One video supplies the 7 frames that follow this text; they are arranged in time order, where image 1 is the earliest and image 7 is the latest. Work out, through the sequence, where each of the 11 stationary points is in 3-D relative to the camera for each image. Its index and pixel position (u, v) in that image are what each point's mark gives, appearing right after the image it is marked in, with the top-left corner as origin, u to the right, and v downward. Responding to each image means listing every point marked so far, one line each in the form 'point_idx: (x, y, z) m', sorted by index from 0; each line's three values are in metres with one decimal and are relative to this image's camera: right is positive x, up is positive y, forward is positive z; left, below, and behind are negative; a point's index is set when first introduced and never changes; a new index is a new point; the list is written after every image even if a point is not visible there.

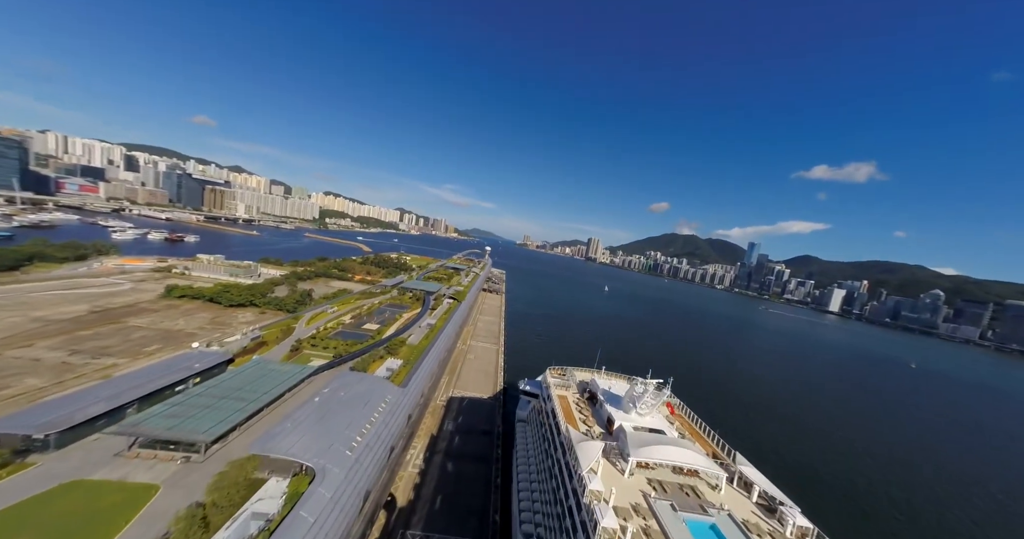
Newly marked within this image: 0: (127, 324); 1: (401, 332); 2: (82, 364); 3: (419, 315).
0: (-22.2, -2.9, +18.7) m
1: (-5.0, -2.9, +14.1) m
2: (-18.0, -4.0, +13.4) m
3: (-5.3, -2.7, +18.1) m
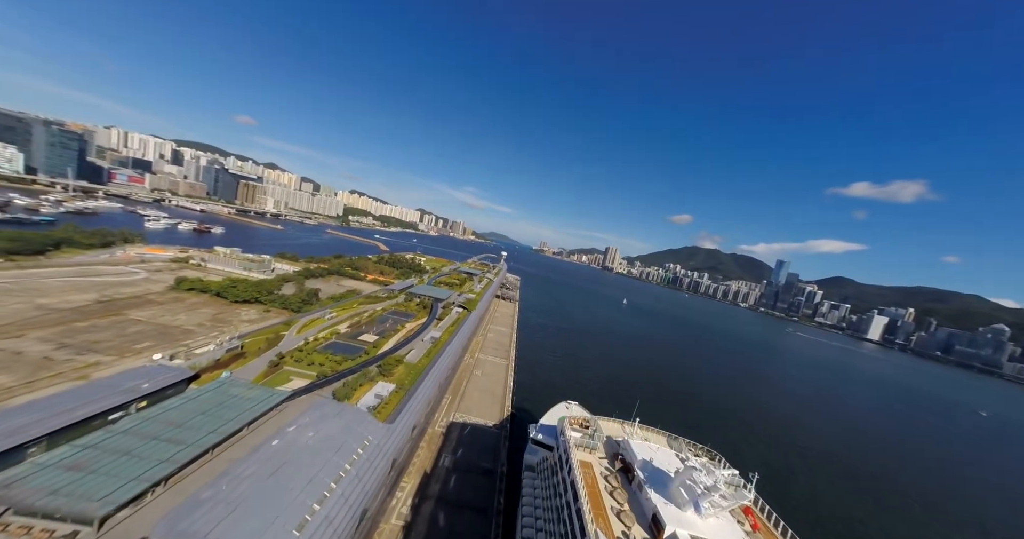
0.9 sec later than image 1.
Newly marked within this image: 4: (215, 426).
0: (-21.5, -2.4, +18.1) m
1: (-4.5, -3.2, +12.8) m
2: (-17.6, -3.6, +12.7) m
3: (-4.7, -3.0, +16.7) m
4: (-5.3, -2.8, +5.7) m
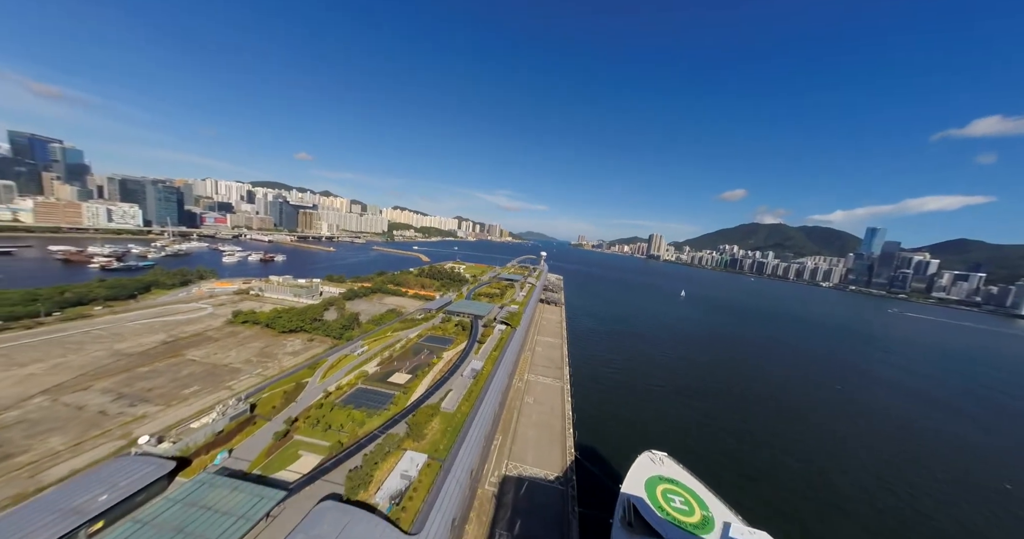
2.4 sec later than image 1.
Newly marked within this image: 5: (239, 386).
0: (-18.7, -4.8, +18.3) m
1: (-2.6, -4.0, +10.8) m
2: (-15.5, -5.7, +12.4) m
3: (-2.2, -3.9, +14.8) m
4: (-4.3, -3.8, +3.9) m
5: (-13.1, -5.6, +15.3) m
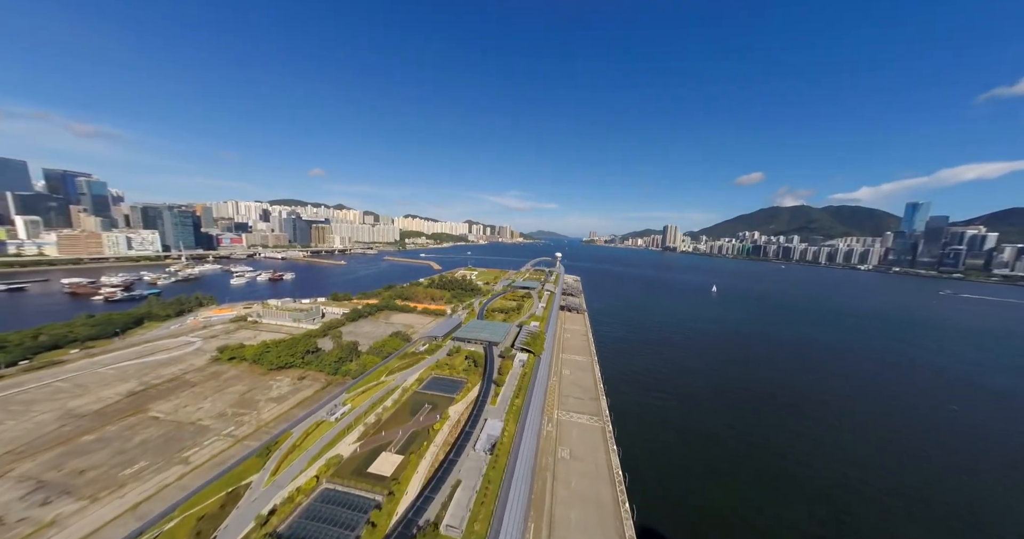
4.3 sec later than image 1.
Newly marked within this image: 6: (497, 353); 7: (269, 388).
0: (-17.5, -6.7, +15.5) m
1: (-1.8, -4.9, +7.3) m
2: (-14.5, -7.3, +9.5) m
3: (-1.3, -4.7, +11.3) m
4: (-3.8, -4.8, +0.5) m
5: (-12.0, -7.1, +12.2) m
6: (-0.8, -4.4, +17.2) m
7: (-13.6, -6.6, +18.0) m
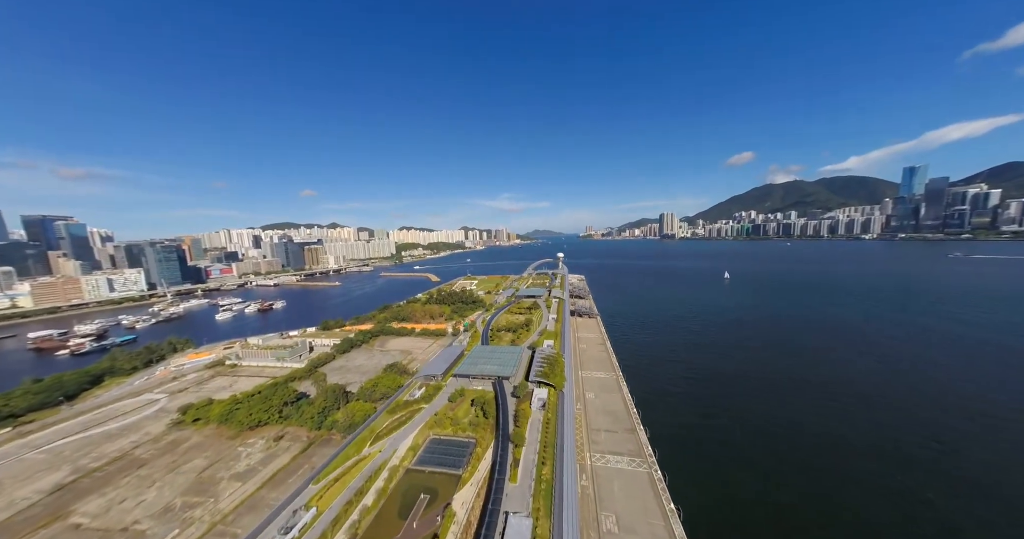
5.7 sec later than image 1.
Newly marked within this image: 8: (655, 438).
0: (-16.5, -9.1, +12.2) m
1: (-1.0, -5.7, +4.1) m
2: (-13.4, -9.3, +6.2) m
3: (-0.5, -5.5, +8.0) m
4: (-3.0, -5.7, -2.8) m
5: (-10.9, -8.9, +8.9) m
6: (-0.1, -5.1, +13.9) m
7: (-12.7, -8.6, +14.6) m
8: (+7.4, -8.0, +17.1) m
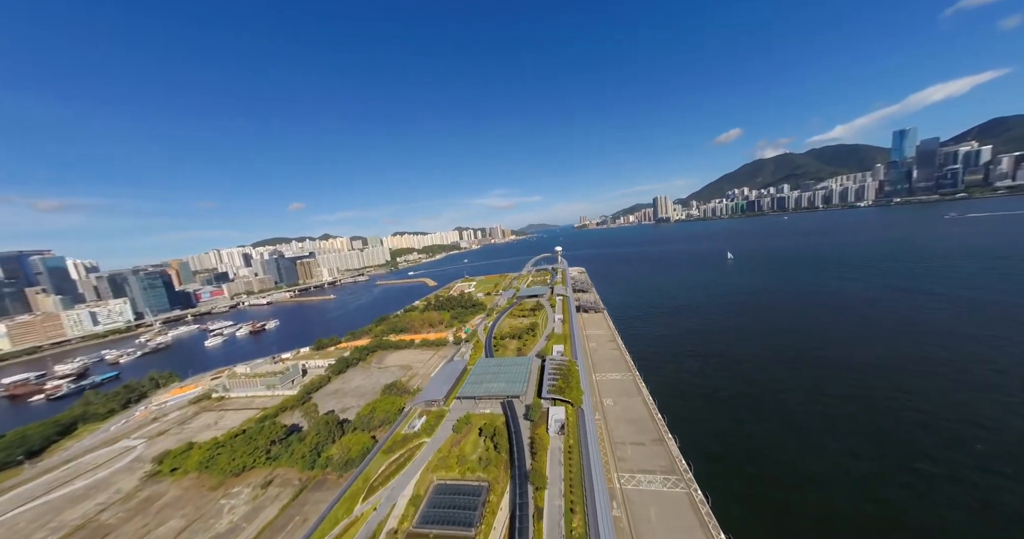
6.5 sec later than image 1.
0: (-15.6, -10.6, +10.4) m
1: (-0.4, -6.1, +2.4) m
2: (-12.5, -10.7, +4.4) m
3: (0.0, -5.8, +6.3) m
4: (-2.3, -6.3, -4.5) m
5: (-10.1, -10.0, +7.2) m
6: (+0.3, -5.3, +12.2) m
7: (-11.9, -9.8, +12.9) m
8: (+8.0, -7.6, +15.5) m
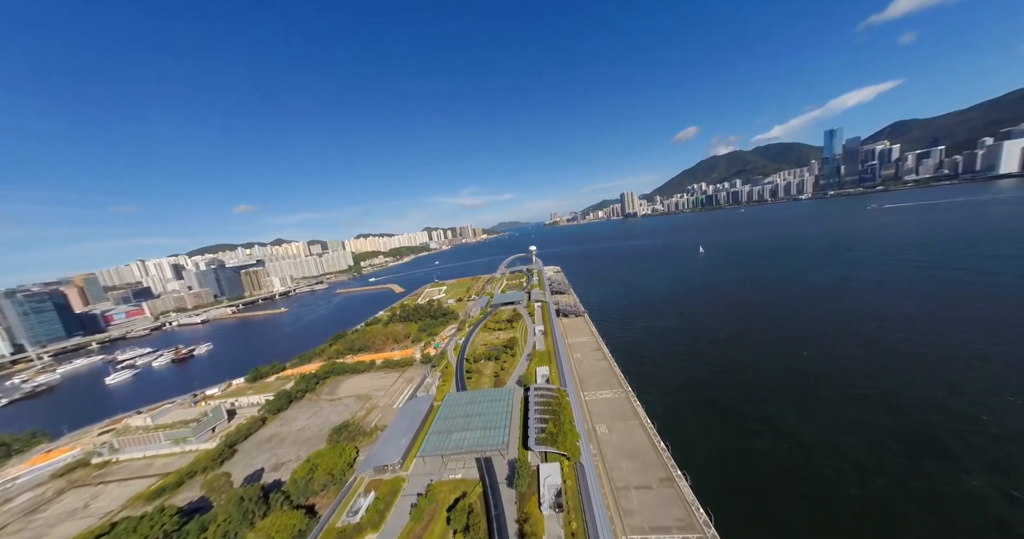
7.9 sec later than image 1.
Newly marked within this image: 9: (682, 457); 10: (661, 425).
0: (-15.6, -11.6, +5.6) m
1: (+0.1, -6.5, -1.0) m
2: (-11.9, -11.6, 0.0) m
3: (+0.2, -6.2, +3.0) m
4: (-1.1, -6.9, -8.0) m
5: (-9.8, -10.8, +2.9) m
6: (-0.1, -5.7, +8.9) m
7: (-12.1, -10.6, +8.4) m
8: (+7.3, -7.7, +12.9) m
9: (+7.2, -7.5, +14.1) m
10: (+7.4, -7.2, +16.3) m
